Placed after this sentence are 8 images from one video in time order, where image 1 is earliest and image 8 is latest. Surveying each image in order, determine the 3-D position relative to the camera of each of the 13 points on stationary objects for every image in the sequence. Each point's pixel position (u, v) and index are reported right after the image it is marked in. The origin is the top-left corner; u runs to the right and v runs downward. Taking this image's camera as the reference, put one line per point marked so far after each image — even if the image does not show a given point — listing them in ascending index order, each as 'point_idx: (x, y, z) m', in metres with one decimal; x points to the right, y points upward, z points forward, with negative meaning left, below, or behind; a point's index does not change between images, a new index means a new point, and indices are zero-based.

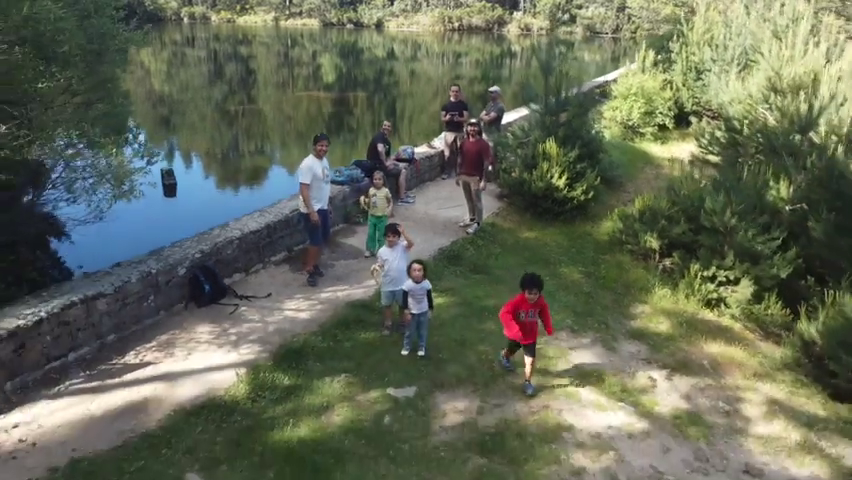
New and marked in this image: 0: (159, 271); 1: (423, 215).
0: (-3.6, -0.4, +6.3) m
1: (-0.1, +0.5, +9.4) m
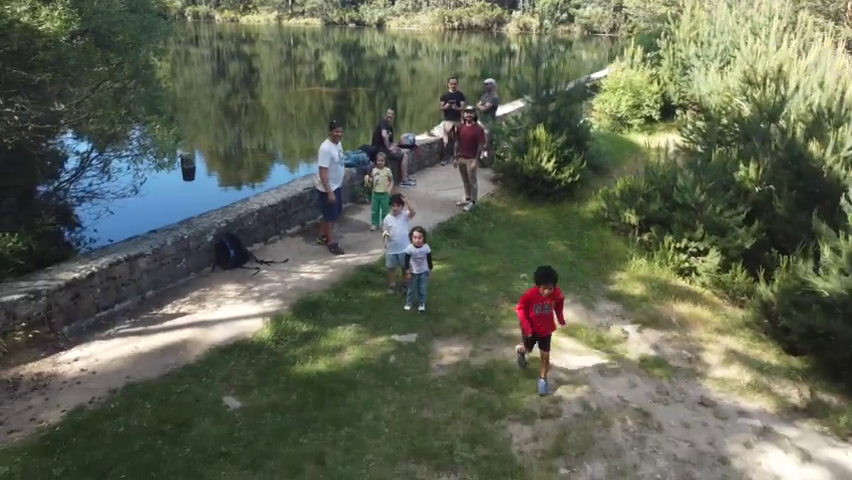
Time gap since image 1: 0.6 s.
0: (-3.6, 0.0, +7.1) m
1: (-0.1, +1.0, +10.2) m
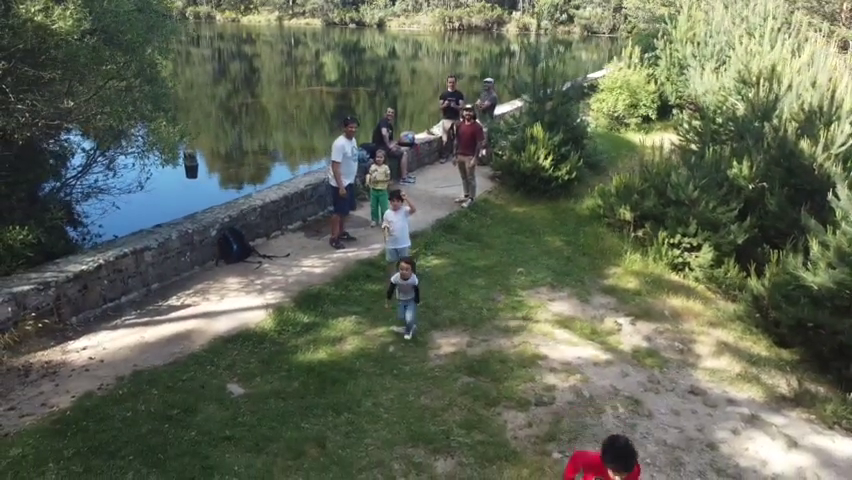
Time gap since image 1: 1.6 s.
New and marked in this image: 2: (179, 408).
0: (-3.6, +0.1, +7.3) m
1: (-0.1, +1.1, +10.4) m
2: (-2.6, -1.8, +4.9) m
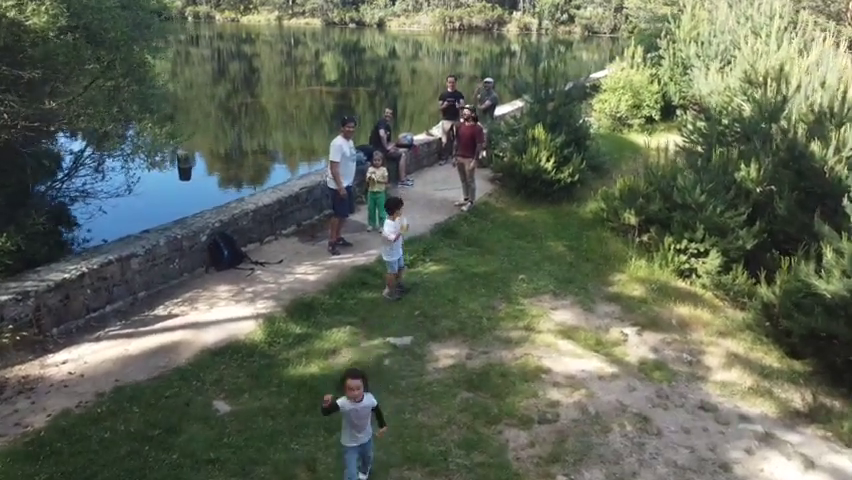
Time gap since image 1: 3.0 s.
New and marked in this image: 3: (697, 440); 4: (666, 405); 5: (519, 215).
0: (-3.7, 0.0, +7.0) m
1: (-0.1, +1.0, +10.1) m
2: (-2.7, -1.9, +4.7) m
3: (+3.1, -2.2, +5.2) m
4: (+2.9, -2.0, +5.7) m
5: (+1.9, +0.5, +9.7) m
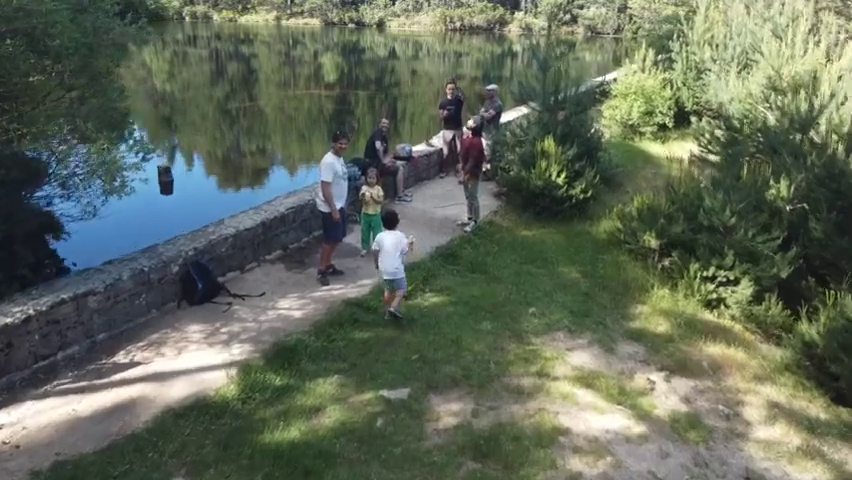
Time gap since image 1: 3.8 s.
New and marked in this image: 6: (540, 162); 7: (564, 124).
0: (-3.7, -0.4, +6.2) m
1: (-0.1, +0.5, +9.3) m
2: (-2.7, -2.3, +3.9) m
3: (+3.0, -2.7, +4.4) m
4: (+2.9, -2.5, +4.9) m
5: (+1.9, +0.1, +8.9) m
6: (+2.3, +1.6, +9.3) m
7: (+2.9, +2.4, +9.6) m
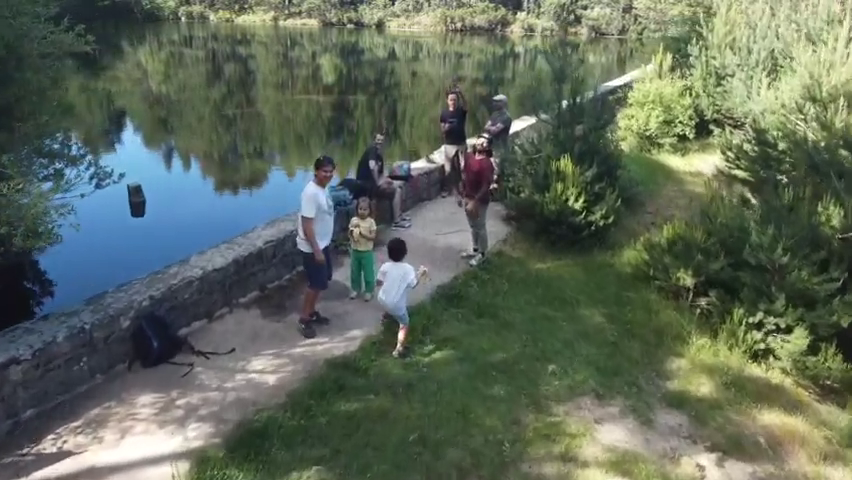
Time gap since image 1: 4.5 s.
0: (-3.7, -1.0, +5.1) m
1: (-0.1, 0.0, +8.2) m
2: (-2.7, -2.9, +2.8) m
3: (+3.0, -3.3, +3.3) m
4: (+2.9, -3.0, +3.8) m
5: (+1.9, -0.5, +7.8) m
6: (+2.3, +1.0, +8.2) m
7: (+2.9, +1.8, +8.5) m
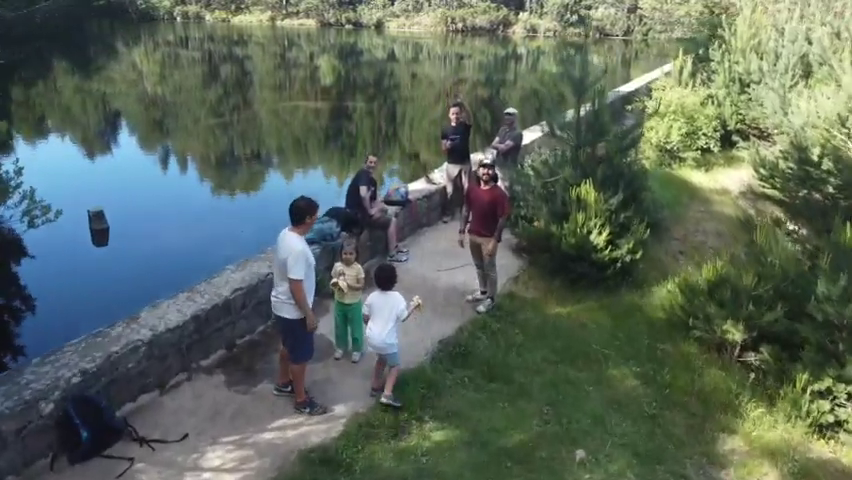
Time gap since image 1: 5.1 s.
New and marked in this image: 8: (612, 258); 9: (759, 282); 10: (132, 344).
0: (-3.7, -1.5, +4.0) m
1: (-0.1, -0.6, +7.1) m
2: (-2.7, -3.5, +1.7) m
3: (+3.0, -3.8, +2.2) m
4: (+2.9, -3.6, +2.7) m
5: (+1.9, -1.1, +6.7) m
6: (+2.3, +0.4, +7.1) m
7: (+2.9, +1.2, +7.4) m
8: (+2.8, -0.3, +7.1) m
9: (+4.4, -0.5, +6.2) m
10: (-3.1, -1.1, +4.8) m
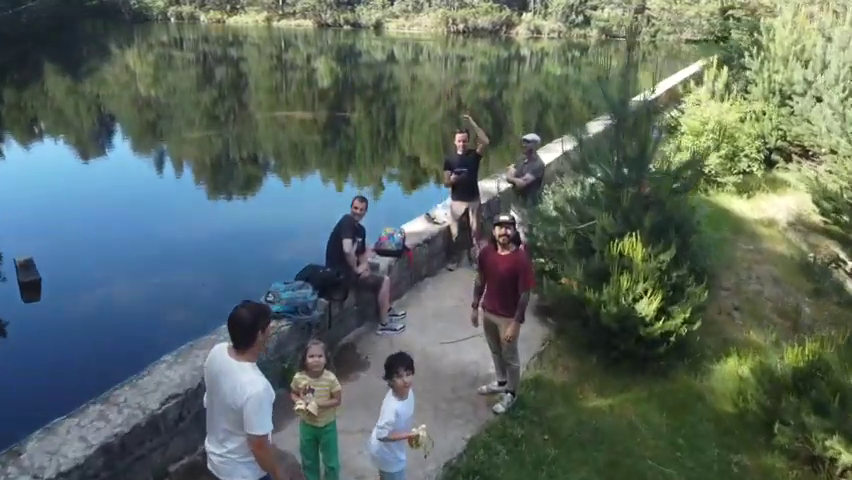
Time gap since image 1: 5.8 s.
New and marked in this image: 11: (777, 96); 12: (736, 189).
0: (-3.7, -2.4, +2.5) m
1: (-0.1, -1.4, +5.6) m
2: (-2.7, -4.3, +0.2) m
3: (+3.0, -4.7, +0.7) m
4: (+2.9, -4.4, +1.2) m
5: (+1.9, -1.9, +5.2) m
6: (+2.3, -0.4, +5.6) m
7: (+2.9, +0.4, +5.9) m
8: (+2.8, -1.1, +5.5) m
9: (+4.4, -1.4, +4.7) m
10: (-3.0, -1.9, +3.3) m
11: (+8.5, +3.4, +11.1) m
12: (+7.0, +1.2, +10.5) m
